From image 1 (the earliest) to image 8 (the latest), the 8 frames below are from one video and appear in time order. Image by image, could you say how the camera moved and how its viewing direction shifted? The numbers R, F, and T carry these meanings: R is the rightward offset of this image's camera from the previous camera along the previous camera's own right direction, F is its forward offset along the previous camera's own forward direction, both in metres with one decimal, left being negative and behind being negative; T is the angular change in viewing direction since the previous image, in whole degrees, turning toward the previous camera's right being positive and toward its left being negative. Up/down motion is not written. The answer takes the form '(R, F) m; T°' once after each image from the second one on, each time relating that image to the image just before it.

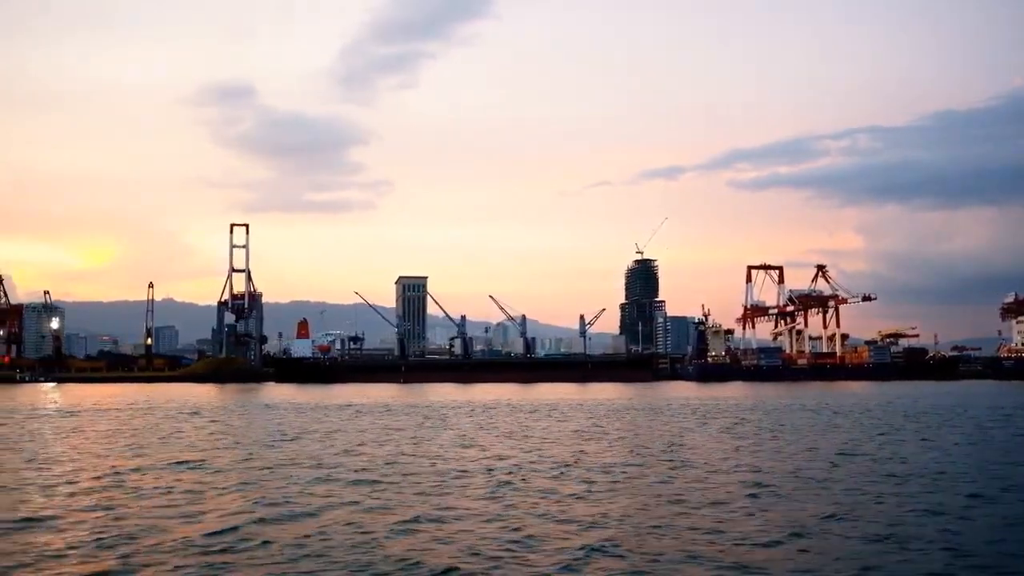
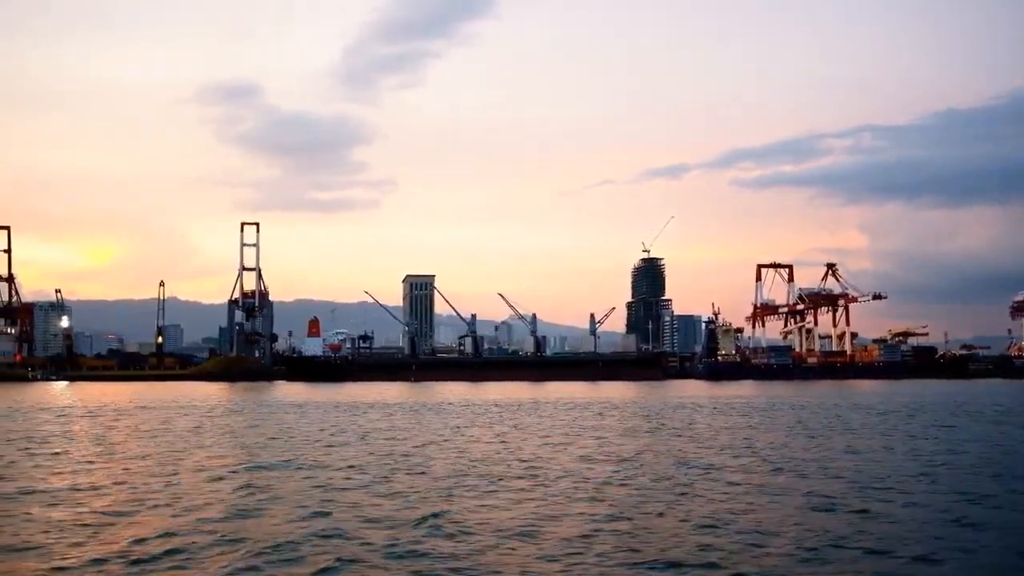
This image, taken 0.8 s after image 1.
(-0.7, 0.0) m; 0°
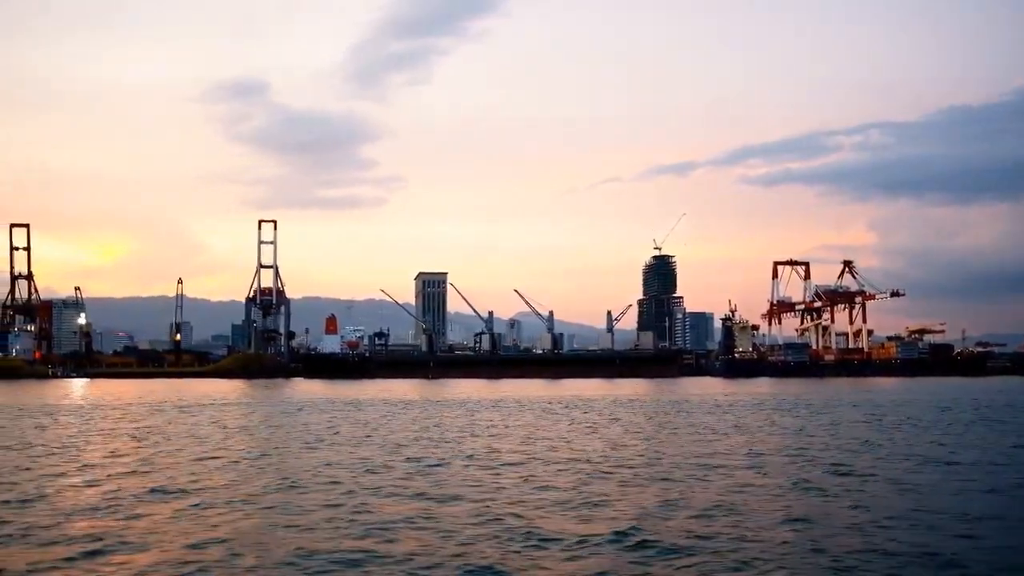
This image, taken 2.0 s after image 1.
(-1.0, 0.0) m; 0°
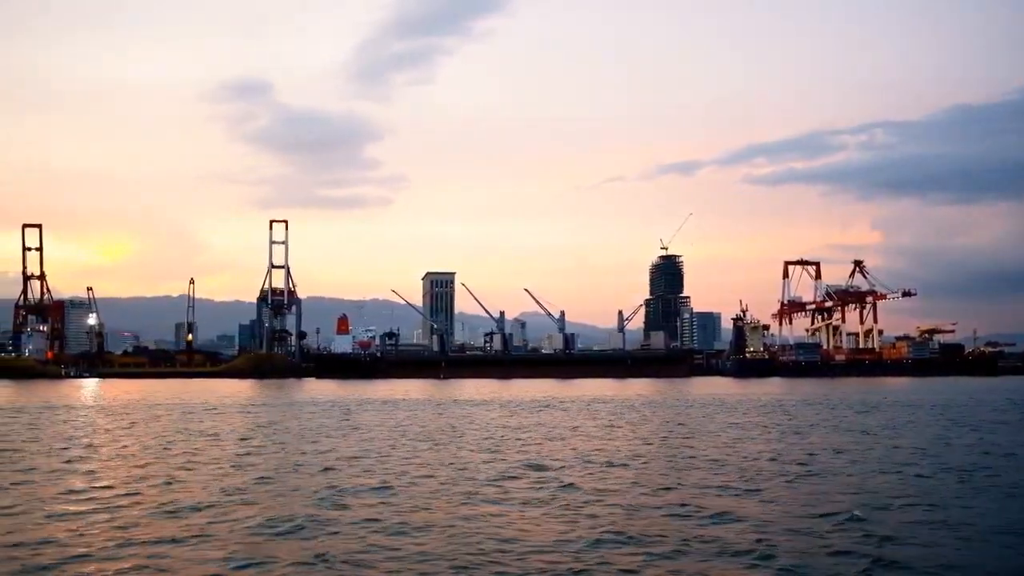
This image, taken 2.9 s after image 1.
(-0.8, 0.0) m; 0°
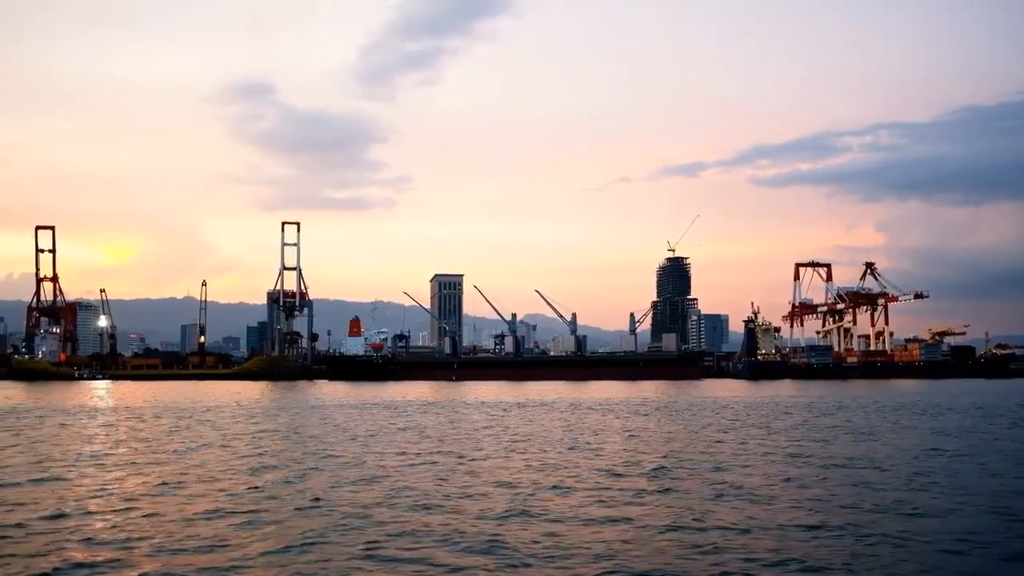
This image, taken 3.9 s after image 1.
(-0.7, 0.0) m; 0°
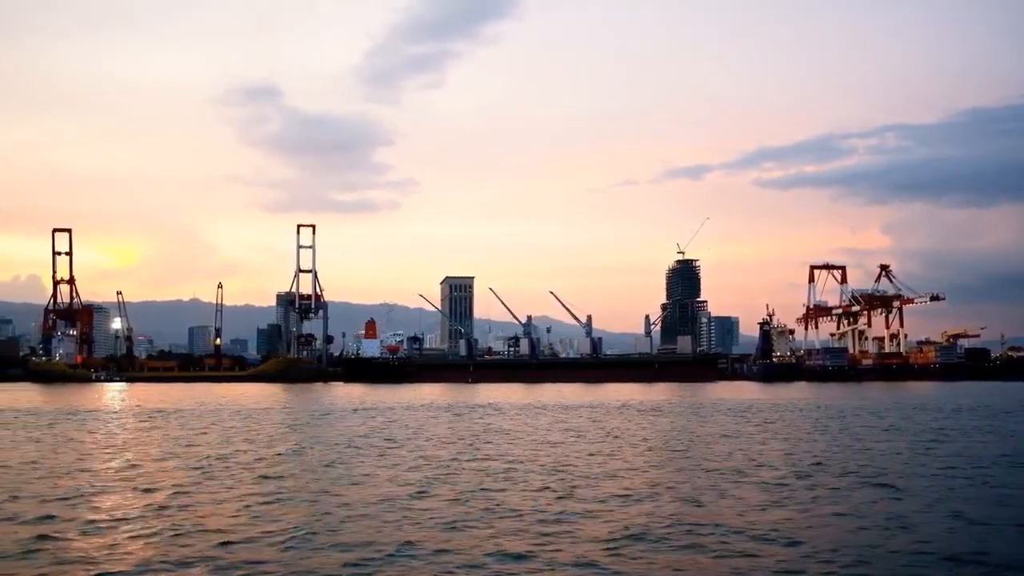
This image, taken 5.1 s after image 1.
(-1.0, 0.0) m; 0°
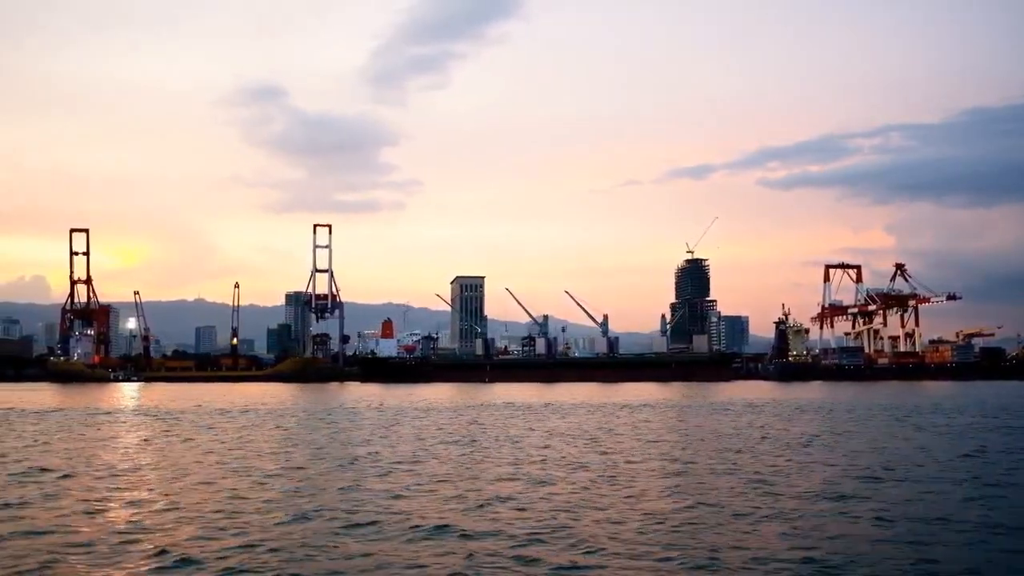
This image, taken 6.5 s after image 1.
(-1.3, 0.0) m; 0°
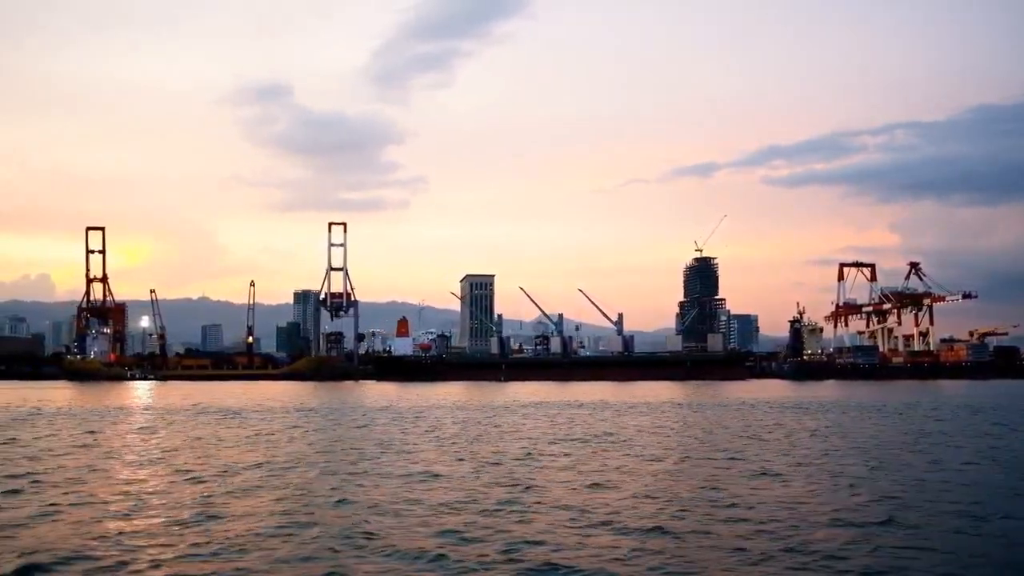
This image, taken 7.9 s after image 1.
(-1.1, 0.0) m; 0°
